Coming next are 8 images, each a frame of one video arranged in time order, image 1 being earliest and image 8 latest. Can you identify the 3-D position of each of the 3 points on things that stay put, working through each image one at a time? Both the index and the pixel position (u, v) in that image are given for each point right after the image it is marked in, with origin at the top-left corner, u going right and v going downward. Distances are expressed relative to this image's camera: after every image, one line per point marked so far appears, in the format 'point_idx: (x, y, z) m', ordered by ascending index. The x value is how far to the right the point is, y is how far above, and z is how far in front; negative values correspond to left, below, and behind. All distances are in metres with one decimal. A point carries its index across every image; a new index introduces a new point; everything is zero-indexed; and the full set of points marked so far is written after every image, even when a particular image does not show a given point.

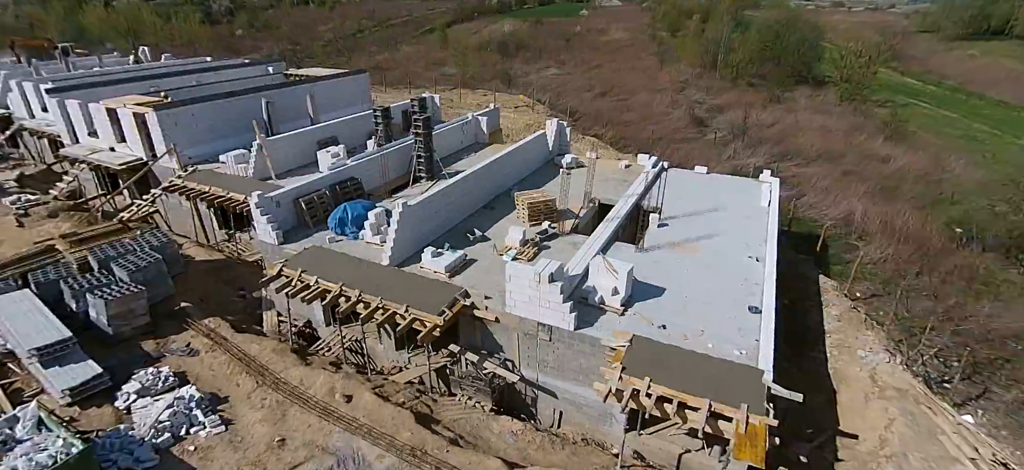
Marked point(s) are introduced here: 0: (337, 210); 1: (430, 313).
0: (-5.4, +0.8, +14.9) m
1: (-1.9, -1.8, +11.0) m
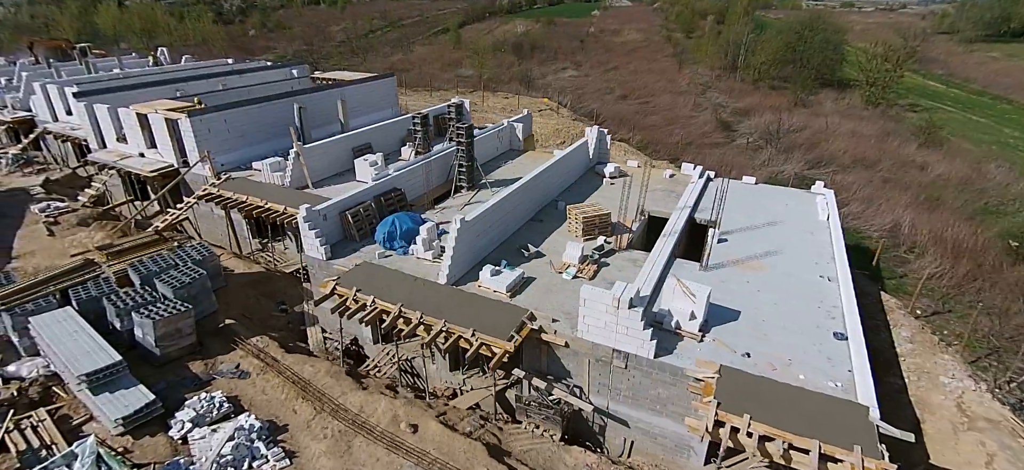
0: (-3.8, +0.4, +14.3) m
1: (-0.3, -2.2, +10.4) m
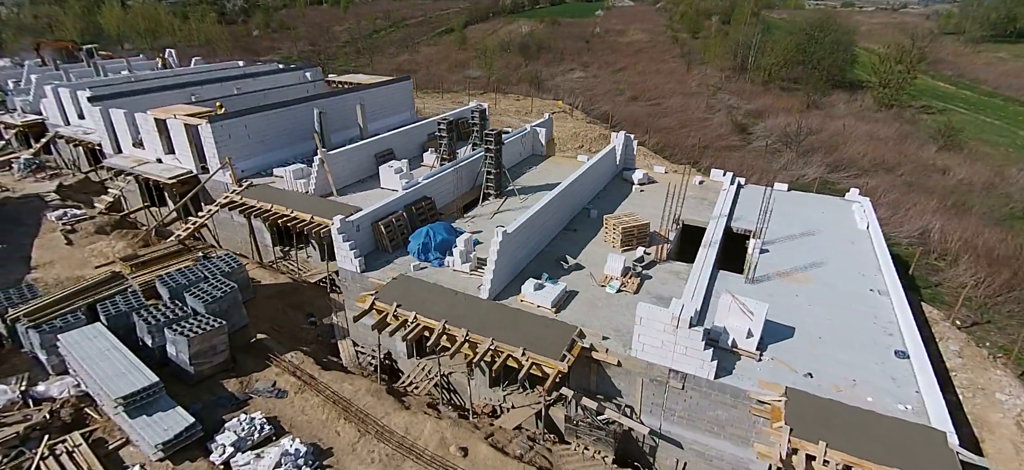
0: (-2.7, 0.0, +13.9) m
1: (+0.8, -2.5, +10.1) m
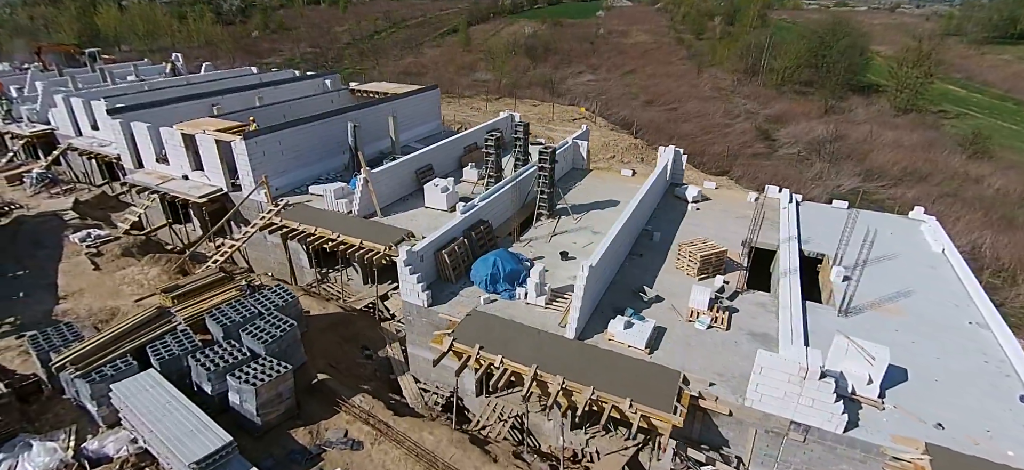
0: (-0.7, -0.8, +13.1) m
1: (+2.8, -3.3, +9.2) m
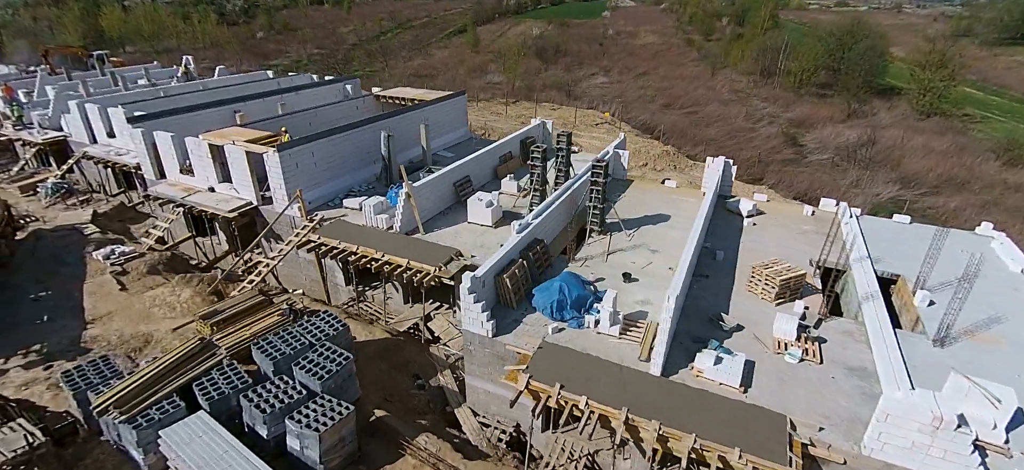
0: (+0.9, -1.3, +12.2) m
1: (+4.5, -3.9, +8.4) m
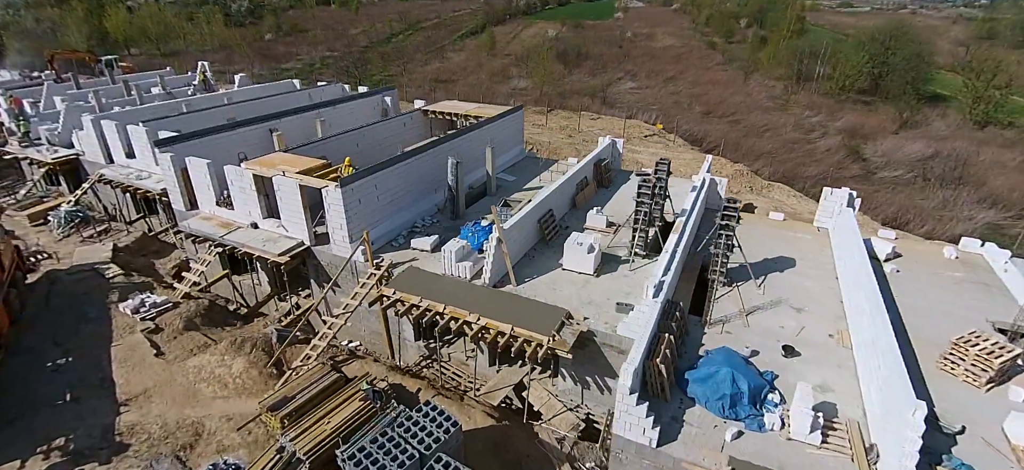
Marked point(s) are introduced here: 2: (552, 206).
0: (+4.0, -2.8, +9.6) m
1: (+7.6, -5.3, +5.9) m
2: (+1.4, +1.0, +16.6) m
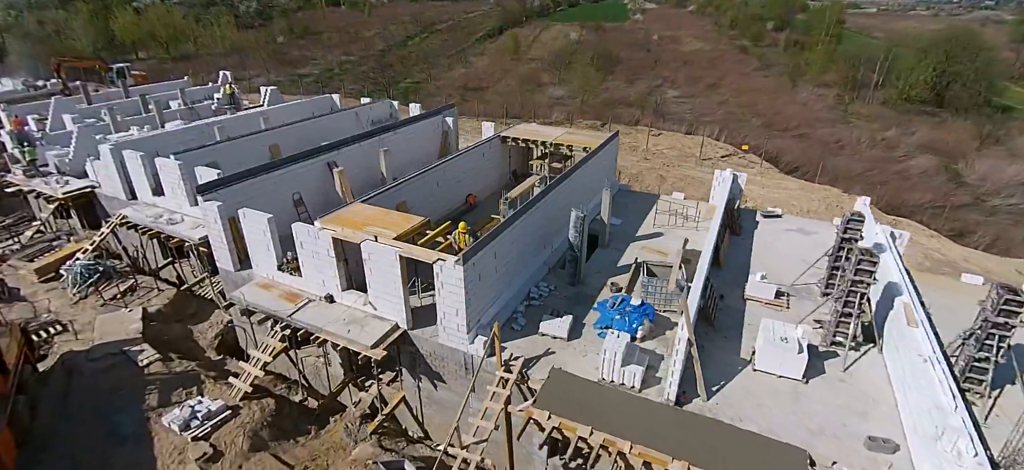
0: (+7.8, -4.8, +6.1) m
1: (+11.4, -7.3, +2.3) m
2: (+5.2, -1.0, +13.0) m
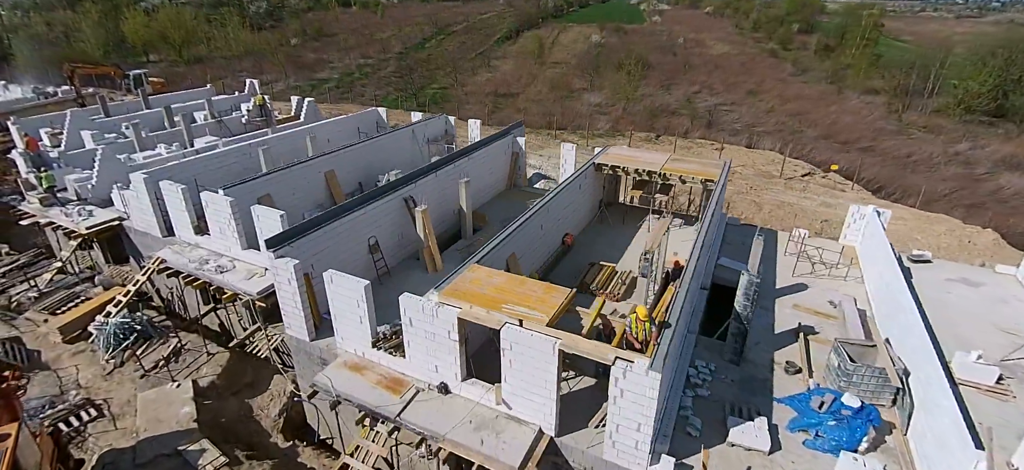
0: (+11.2, -6.3, +3.4) m
1: (+14.8, -8.8, -0.4) m
2: (+8.6, -2.5, +10.3) m
